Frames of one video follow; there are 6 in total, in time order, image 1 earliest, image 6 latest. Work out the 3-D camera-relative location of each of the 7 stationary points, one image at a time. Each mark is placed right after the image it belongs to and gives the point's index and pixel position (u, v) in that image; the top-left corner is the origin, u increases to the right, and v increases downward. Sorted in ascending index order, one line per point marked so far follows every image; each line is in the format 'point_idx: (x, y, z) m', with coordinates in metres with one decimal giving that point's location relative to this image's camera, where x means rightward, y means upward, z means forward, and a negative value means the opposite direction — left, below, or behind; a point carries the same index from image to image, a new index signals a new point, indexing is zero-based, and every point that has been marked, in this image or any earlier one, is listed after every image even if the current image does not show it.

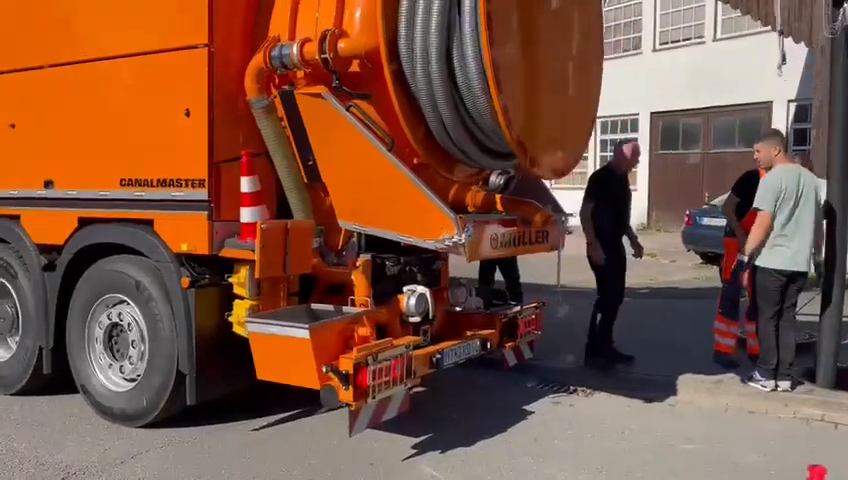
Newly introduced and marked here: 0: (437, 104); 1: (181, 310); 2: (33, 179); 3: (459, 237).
0: (0.0, +0.7, +4.4) m
1: (-1.4, -0.4, +5.0) m
2: (-2.7, +0.4, +5.7) m
3: (+0.2, 0.0, +4.5) m
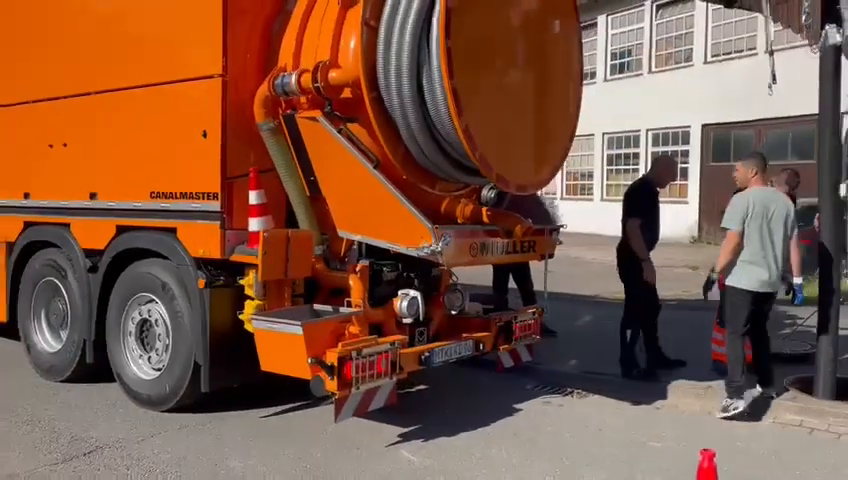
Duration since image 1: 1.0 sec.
0: (-0.1, +0.7, +4.9) m
1: (-1.5, -0.5, +5.6) m
2: (-2.7, +0.4, +6.5) m
3: (+0.1, 0.0, +5.0) m
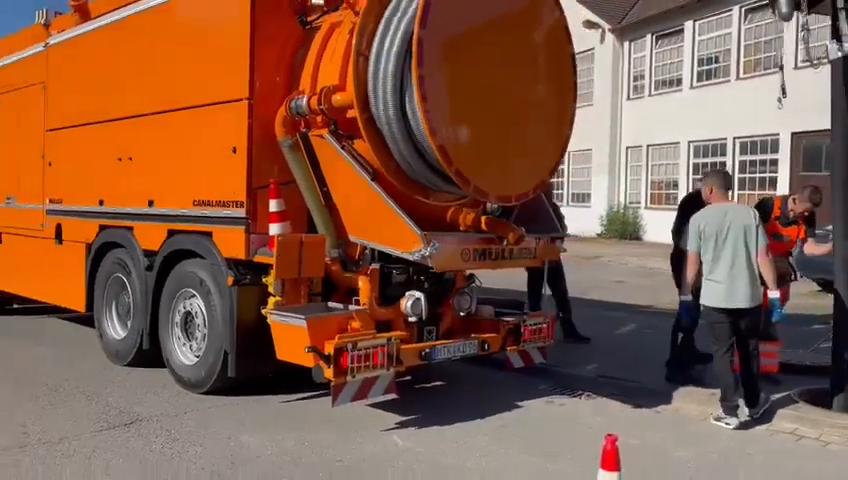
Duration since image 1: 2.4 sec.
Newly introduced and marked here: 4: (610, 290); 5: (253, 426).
0: (-0.2, +0.6, +5.5) m
1: (-1.5, -0.5, +6.4) m
2: (-2.5, +0.4, +7.4) m
3: (0.0, -0.1, +5.5) m
4: (+3.2, -0.9, +14.4) m
5: (-1.2, -1.3, +5.9) m
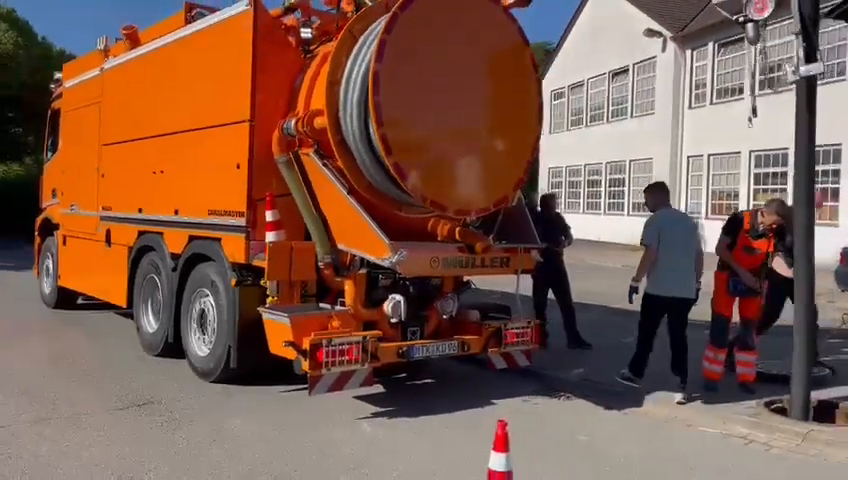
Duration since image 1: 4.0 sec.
0: (-0.4, +0.6, +6.1) m
1: (-1.7, -0.5, +7.2) m
2: (-2.5, +0.3, +8.3) m
3: (-0.2, -0.1, +6.2) m
4: (+3.9, -1.0, +14.6) m
5: (-1.4, -1.4, +6.7) m
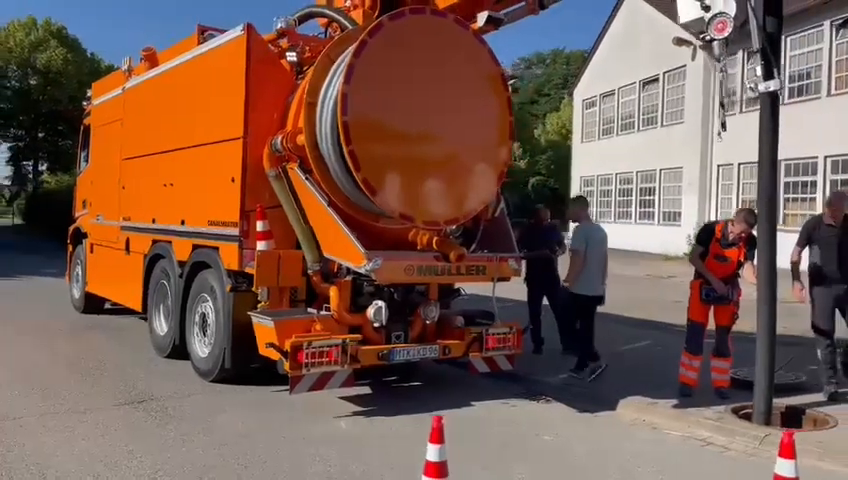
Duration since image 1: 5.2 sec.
0: (-0.7, +0.5, +6.6) m
1: (-1.8, -0.6, +7.7) m
2: (-2.6, +0.2, +8.9) m
3: (-0.5, -0.2, +6.6) m
4: (+4.2, -1.2, +14.8) m
5: (-1.6, -1.5, +7.2) m
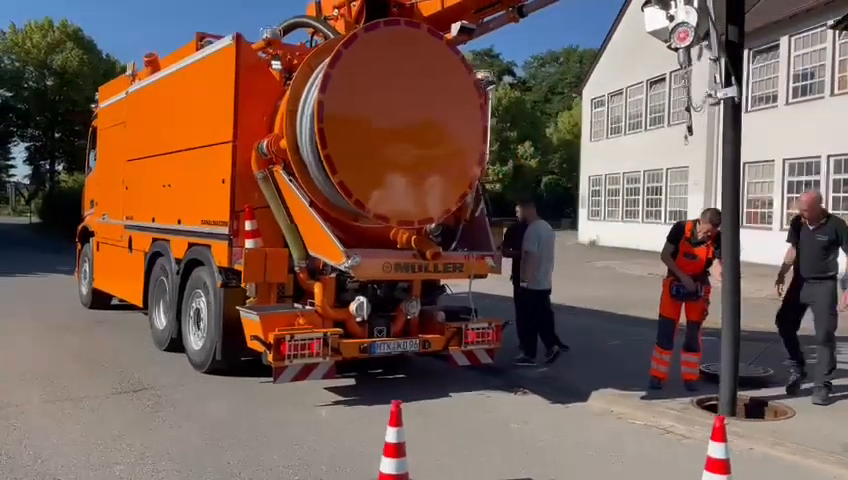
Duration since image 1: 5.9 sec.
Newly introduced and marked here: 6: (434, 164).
0: (-0.9, +0.5, +7.0) m
1: (-2.0, -0.6, +8.1) m
2: (-2.8, +0.3, +9.3) m
3: (-0.7, -0.2, +7.0) m
4: (+4.2, -1.2, +15.1) m
5: (-1.8, -1.4, +7.6) m
6: (+0.1, +0.7, +7.3) m
